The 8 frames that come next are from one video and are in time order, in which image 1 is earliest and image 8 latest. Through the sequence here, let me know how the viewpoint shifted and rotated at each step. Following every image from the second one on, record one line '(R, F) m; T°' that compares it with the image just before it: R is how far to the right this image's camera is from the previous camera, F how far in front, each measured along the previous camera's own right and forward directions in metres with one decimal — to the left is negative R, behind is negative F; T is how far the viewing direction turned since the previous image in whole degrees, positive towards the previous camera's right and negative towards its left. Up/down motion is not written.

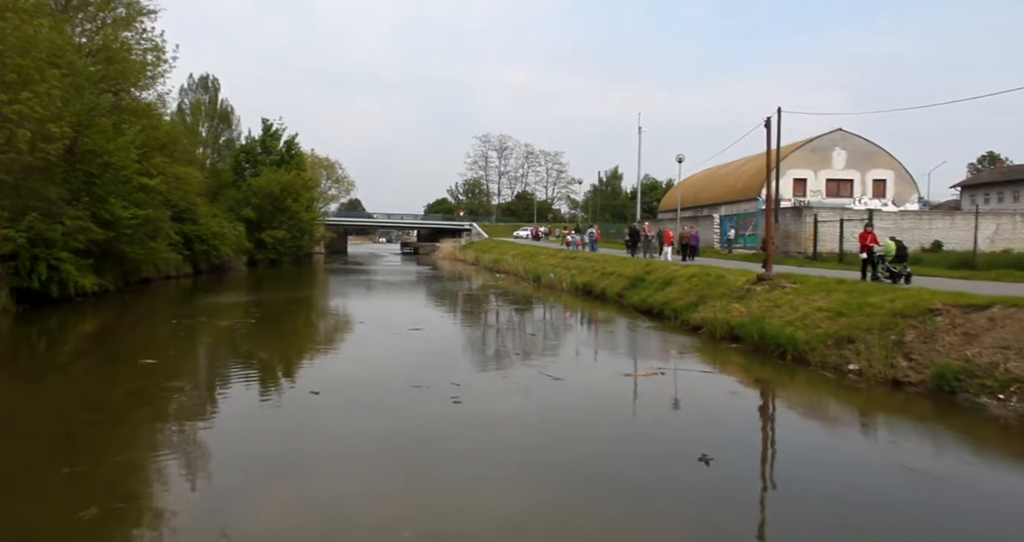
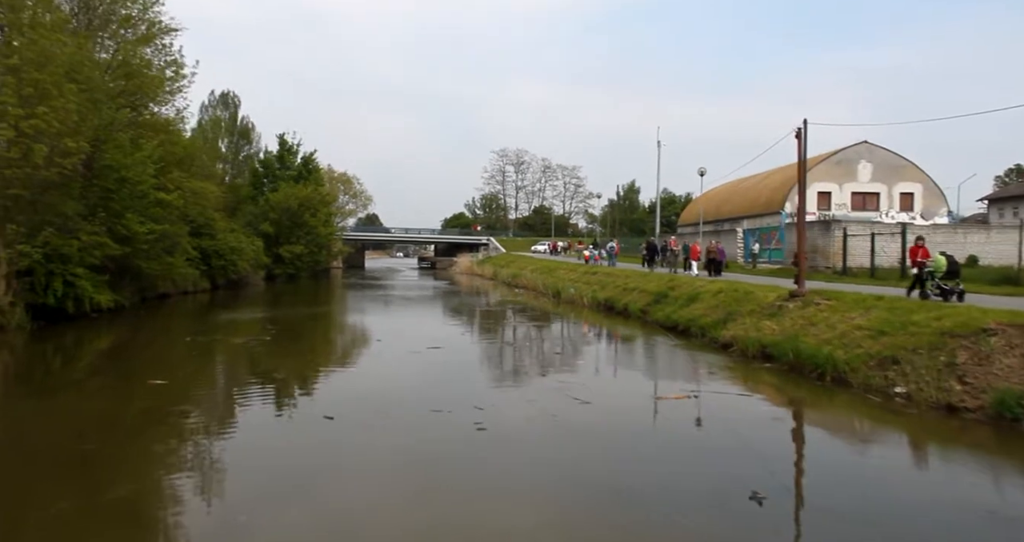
(-0.1, +0.5) m; -1°
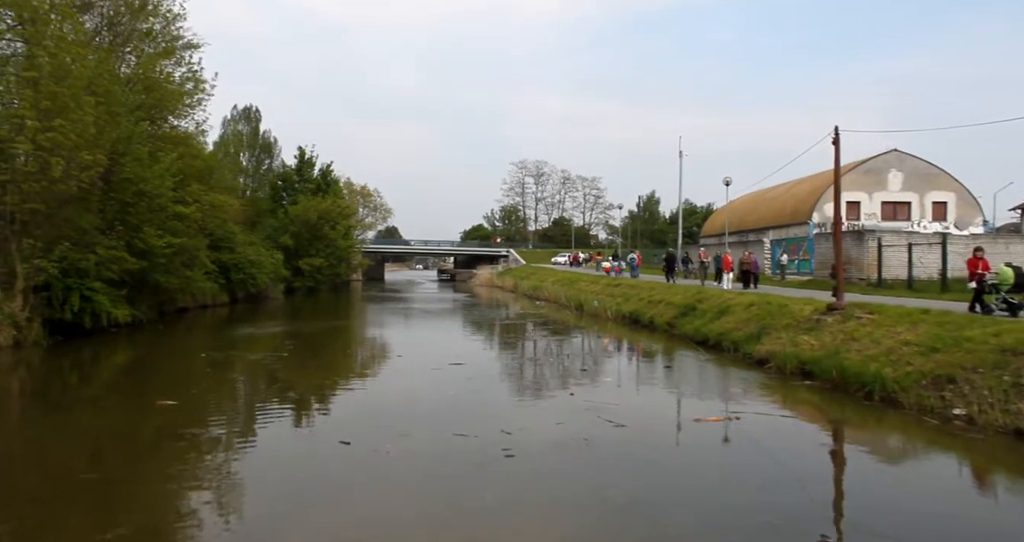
(-0.1, +0.6) m; -2°
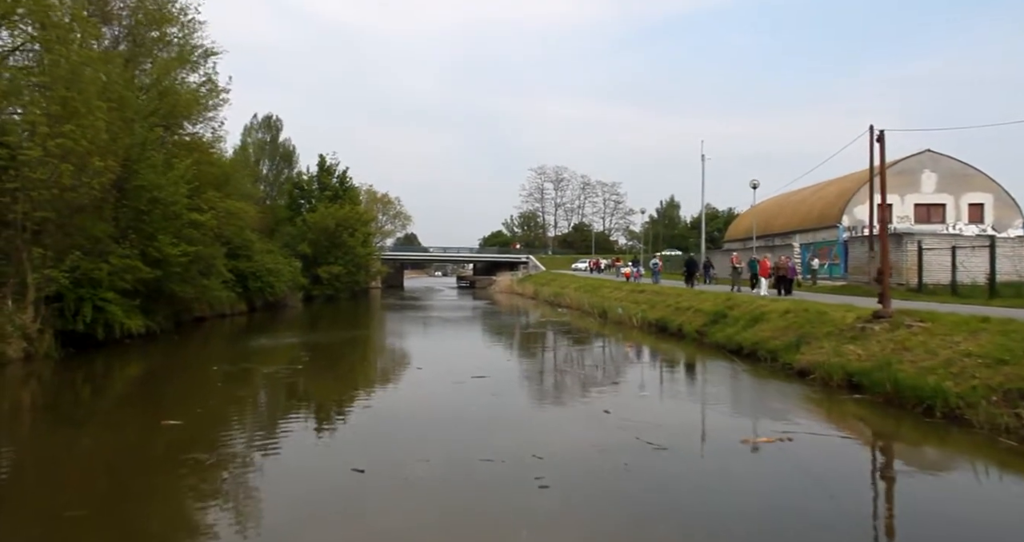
(-0.1, +0.8) m; -1°
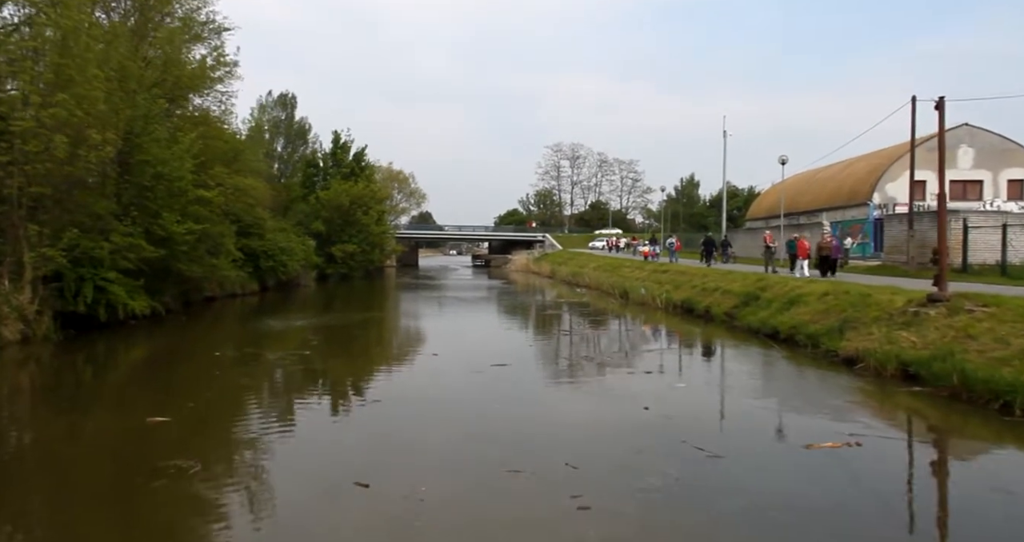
(-0.1, +1.1) m; -1°
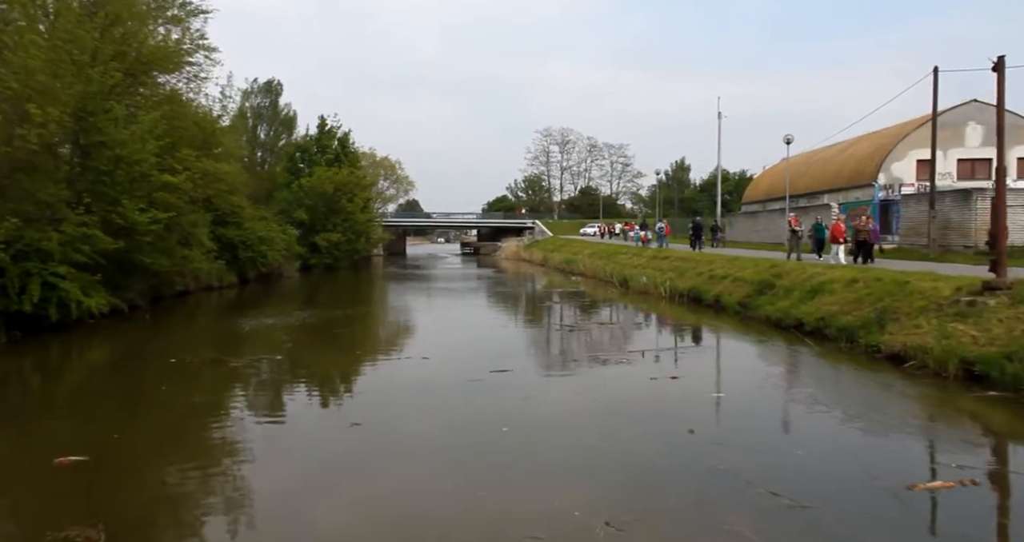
(-0.2, +1.7) m; +1°
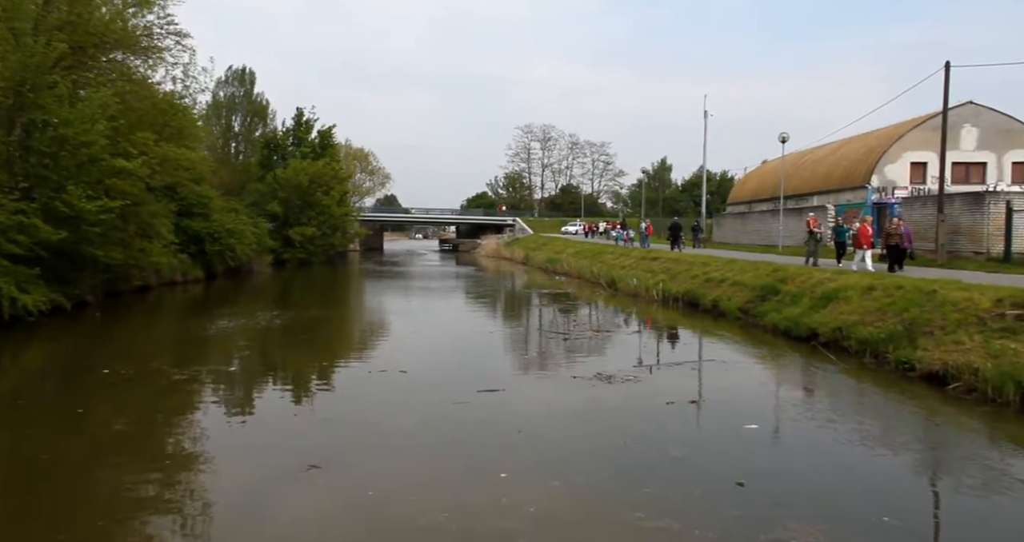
(-0.2, +1.5) m; +2°
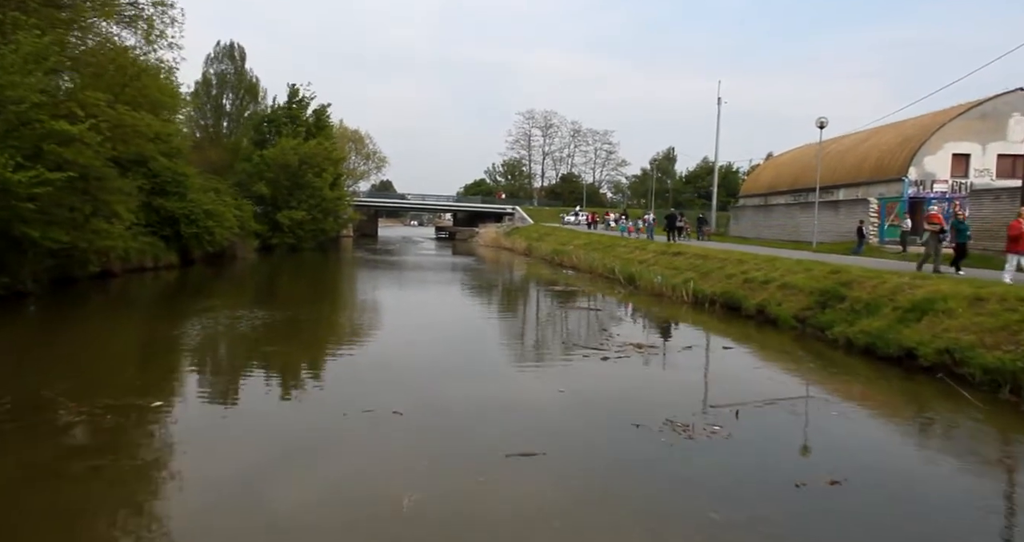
(-0.5, +3.0) m; 0°
